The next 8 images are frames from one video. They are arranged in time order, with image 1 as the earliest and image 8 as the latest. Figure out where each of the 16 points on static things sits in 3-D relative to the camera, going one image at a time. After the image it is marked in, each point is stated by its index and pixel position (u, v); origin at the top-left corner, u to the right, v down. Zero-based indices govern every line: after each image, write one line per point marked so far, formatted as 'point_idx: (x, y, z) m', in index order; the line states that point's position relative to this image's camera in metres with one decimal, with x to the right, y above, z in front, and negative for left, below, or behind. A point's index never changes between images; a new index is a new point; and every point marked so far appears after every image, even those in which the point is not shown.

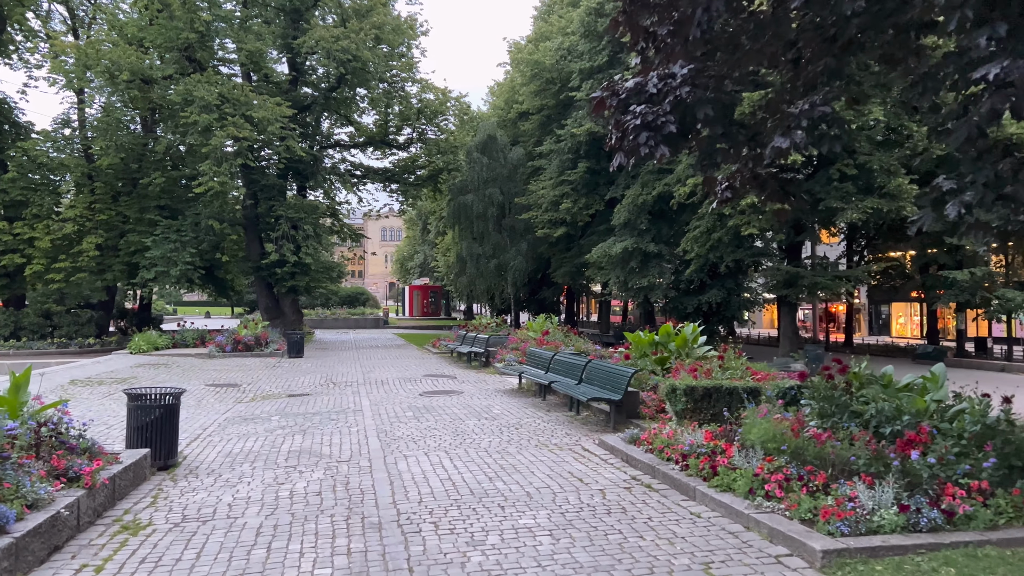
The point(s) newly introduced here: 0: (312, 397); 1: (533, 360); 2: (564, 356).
0: (-3.1, -1.7, +12.5) m
1: (+0.3, -1.2, +13.1) m
2: (+0.8, -1.0, +11.3) m
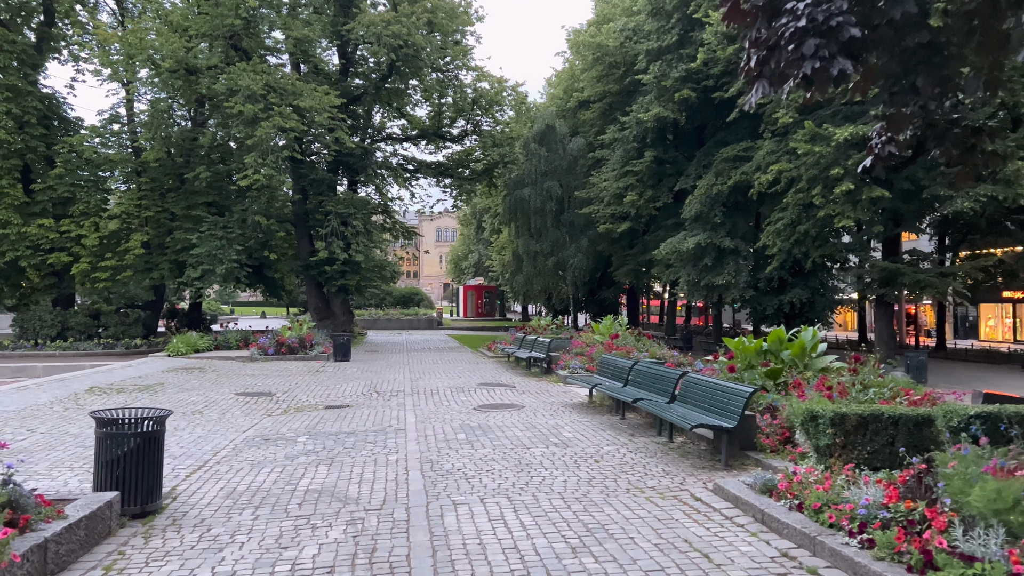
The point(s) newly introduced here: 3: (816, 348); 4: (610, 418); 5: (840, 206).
0: (-2.2, -1.7, +10.8) m
1: (+1.3, -1.1, +11.2) m
2: (+1.6, -0.9, +9.4) m
3: (+3.2, -0.6, +8.6) m
4: (+1.2, -1.5, +9.5) m
5: (+7.8, +2.0, +19.2) m
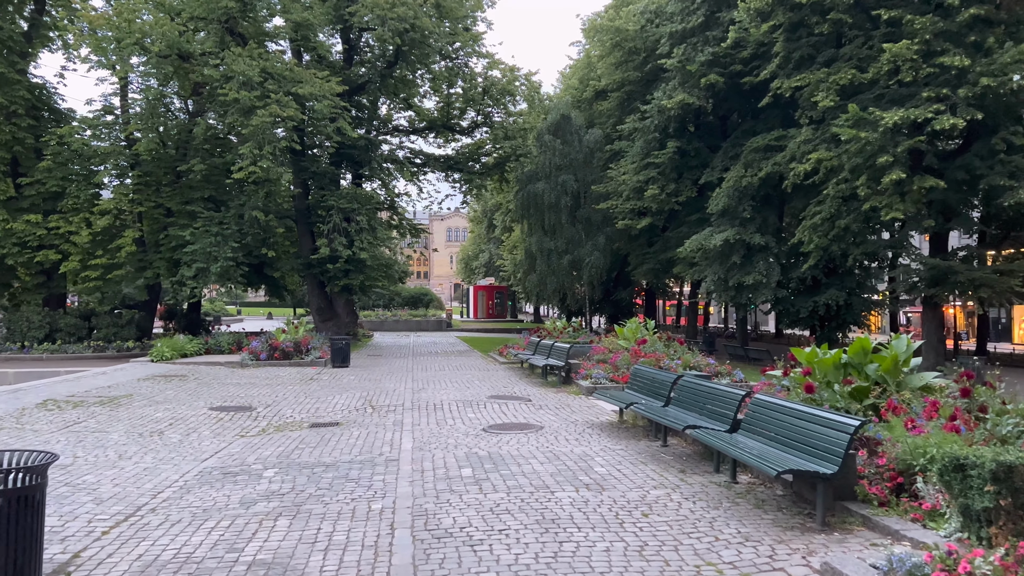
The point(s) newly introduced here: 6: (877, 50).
0: (-2.0, -1.6, +9.2) m
1: (+1.5, -1.1, +9.5) m
2: (+1.8, -0.9, +7.7) m
3: (+3.4, -0.6, +6.9) m
4: (+1.4, -1.5, +7.8) m
5: (+8.1, +2.0, +17.4) m
6: (+8.4, +5.5, +18.6) m
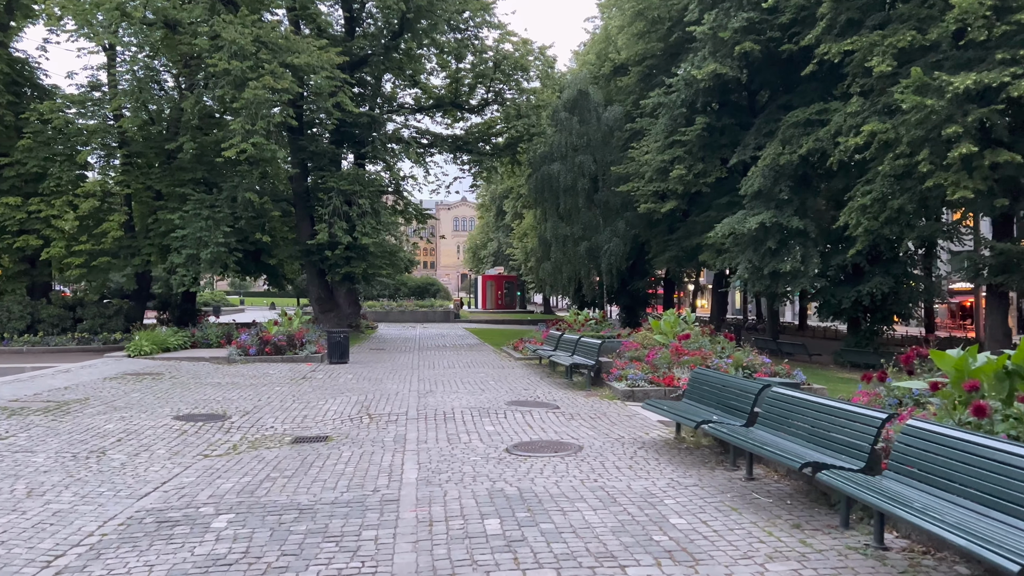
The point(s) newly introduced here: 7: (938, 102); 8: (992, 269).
0: (-1.7, -1.5, +7.3) m
1: (+1.8, -1.0, +7.6) m
2: (+2.0, -0.8, +5.8) m
3: (+3.6, -0.5, +4.9) m
4: (+1.6, -1.4, +5.9) m
5: (+8.4, +2.2, +15.5) m
6: (+8.8, +5.7, +16.6) m
7: (+7.9, +3.4, +14.9) m
8: (+10.1, +0.4, +17.0) m
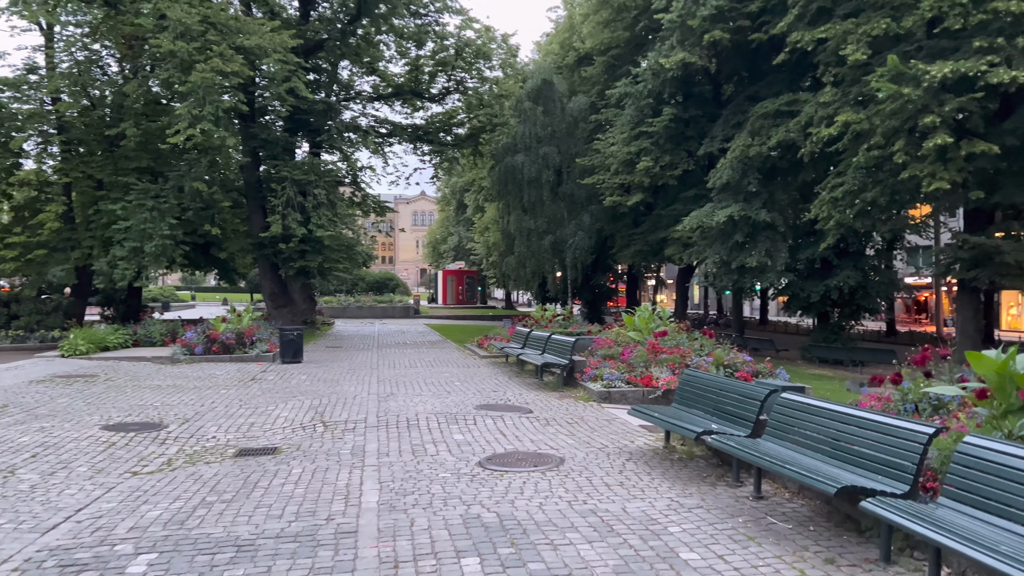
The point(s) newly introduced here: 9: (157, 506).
0: (-1.9, -1.4, +6.5) m
1: (+1.5, -0.9, +6.9) m
2: (+1.9, -0.7, +5.1) m
3: (+3.5, -0.5, +4.3) m
4: (+1.5, -1.4, +5.2) m
5: (+7.8, +2.3, +15.1) m
6: (+8.1, +5.9, +16.2) m
7: (+7.2, +3.5, +14.5) m
8: (+9.4, +0.5, +16.7) m
9: (-2.4, -1.4, +5.4) m
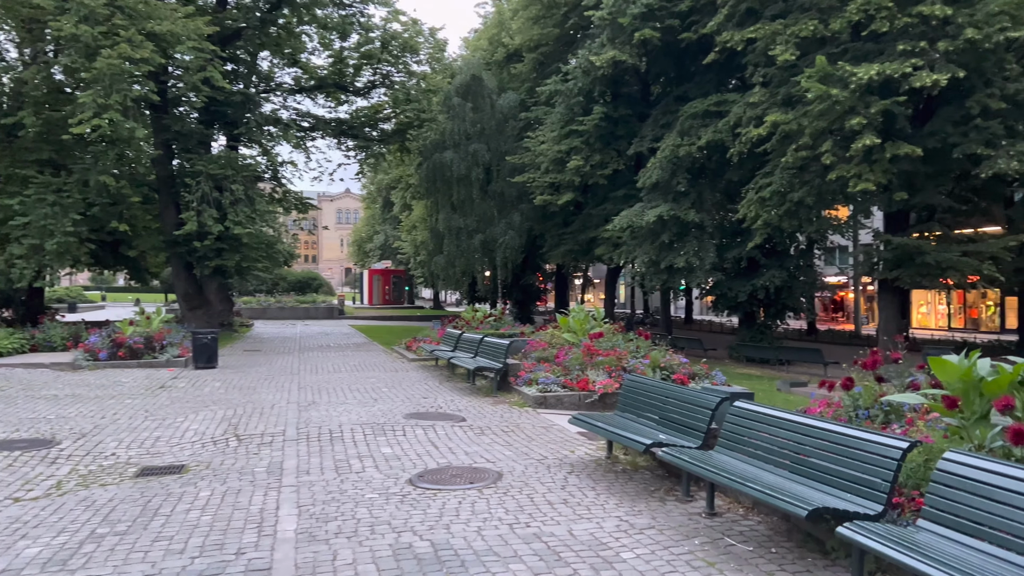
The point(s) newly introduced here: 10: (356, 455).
0: (-2.4, -1.5, +5.8) m
1: (+1.0, -0.9, +6.5) m
2: (+1.5, -0.8, +4.8) m
3: (+3.2, -0.5, +4.2) m
4: (+1.1, -1.4, +4.8) m
5: (+6.5, +2.3, +15.2) m
6: (+6.7, +5.9, +16.4) m
7: (+6.0, +3.5, +14.6) m
8: (+7.9, +0.5, +17.0) m
9: (-2.7, -1.5, +4.7) m
10: (-1.3, -1.4, +6.8) m
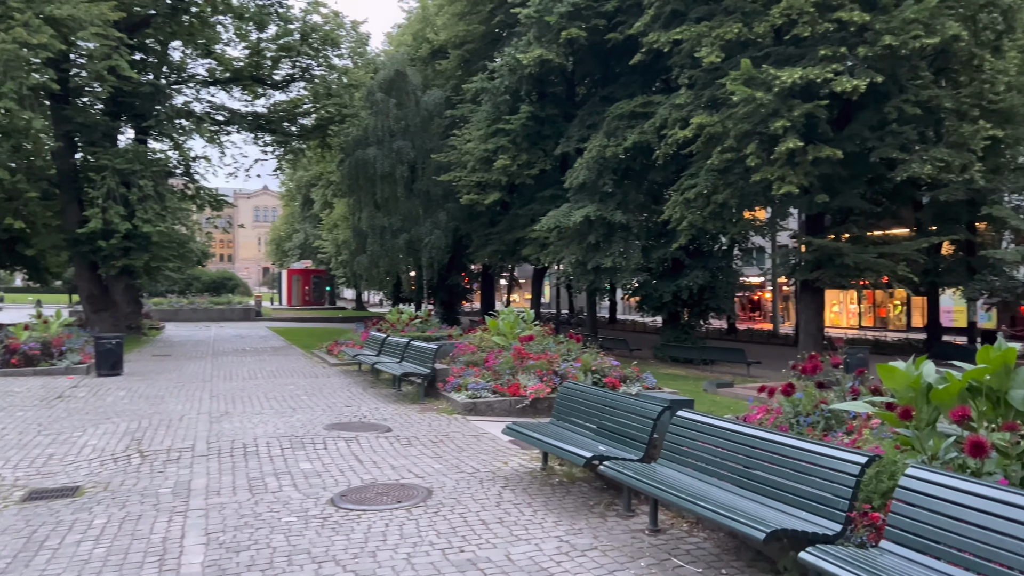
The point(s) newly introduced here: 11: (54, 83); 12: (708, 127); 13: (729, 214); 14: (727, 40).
0: (-2.9, -1.5, +5.2) m
1: (+0.4, -0.9, +6.3) m
2: (+1.1, -0.8, +4.5) m
3: (+2.9, -0.5, +4.1) m
4: (+0.7, -1.4, +4.6) m
5: (+5.1, +2.3, +15.4) m
6: (+5.2, +5.8, +16.6) m
7: (+4.7, +3.5, +14.8) m
8: (+6.4, +0.5, +17.4) m
9: (-3.1, -1.5, +4.1) m
10: (-1.9, -1.4, +6.3) m
11: (-11.3, +5.1, +19.9) m
12: (+4.0, +3.3, +16.5) m
13: (+4.9, +1.7, +18.1) m
14: (+4.4, +5.1, +16.5) m
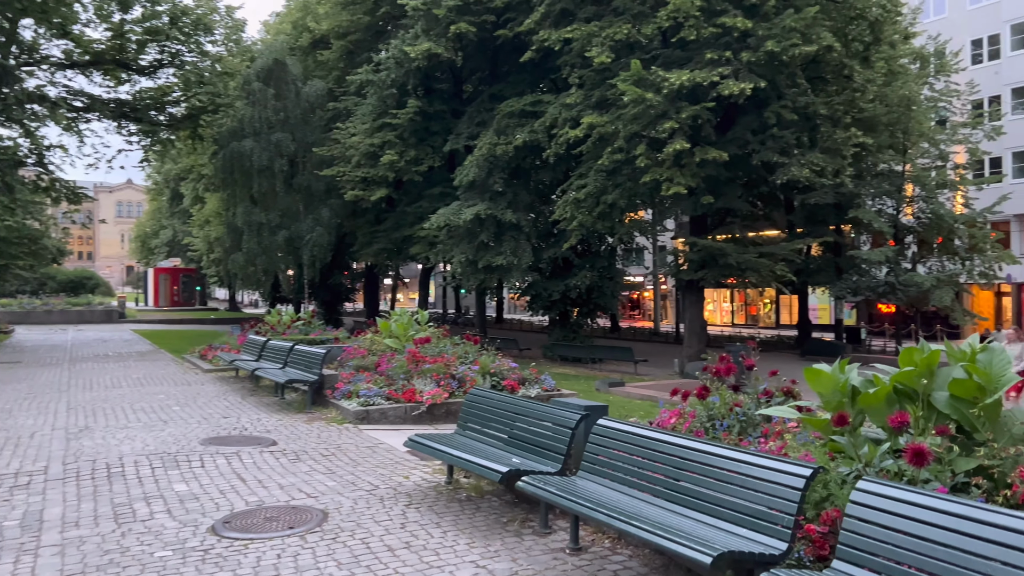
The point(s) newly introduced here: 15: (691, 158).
0: (-3.4, -1.5, +4.3) m
1: (-0.3, -1.0, +5.9) m
2: (+0.7, -0.8, +4.3) m
3: (+2.5, -0.5, +4.1) m
4: (+0.2, -1.4, +4.2) m
5: (+3.0, +2.3, +15.6) m
6: (+2.9, +5.9, +16.8) m
7: (+2.7, +3.5, +14.9) m
8: (+4.0, +0.5, +17.7) m
9: (-3.4, -1.5, +3.2) m
10: (-2.5, -1.4, +5.6) m
11: (-13.9, +5.1, +17.7) m
12: (+1.8, +3.3, +16.5) m
13: (+2.4, +1.7, +18.2) m
14: (+2.2, +5.1, +16.6) m
15: (+3.5, +2.5, +15.7) m
